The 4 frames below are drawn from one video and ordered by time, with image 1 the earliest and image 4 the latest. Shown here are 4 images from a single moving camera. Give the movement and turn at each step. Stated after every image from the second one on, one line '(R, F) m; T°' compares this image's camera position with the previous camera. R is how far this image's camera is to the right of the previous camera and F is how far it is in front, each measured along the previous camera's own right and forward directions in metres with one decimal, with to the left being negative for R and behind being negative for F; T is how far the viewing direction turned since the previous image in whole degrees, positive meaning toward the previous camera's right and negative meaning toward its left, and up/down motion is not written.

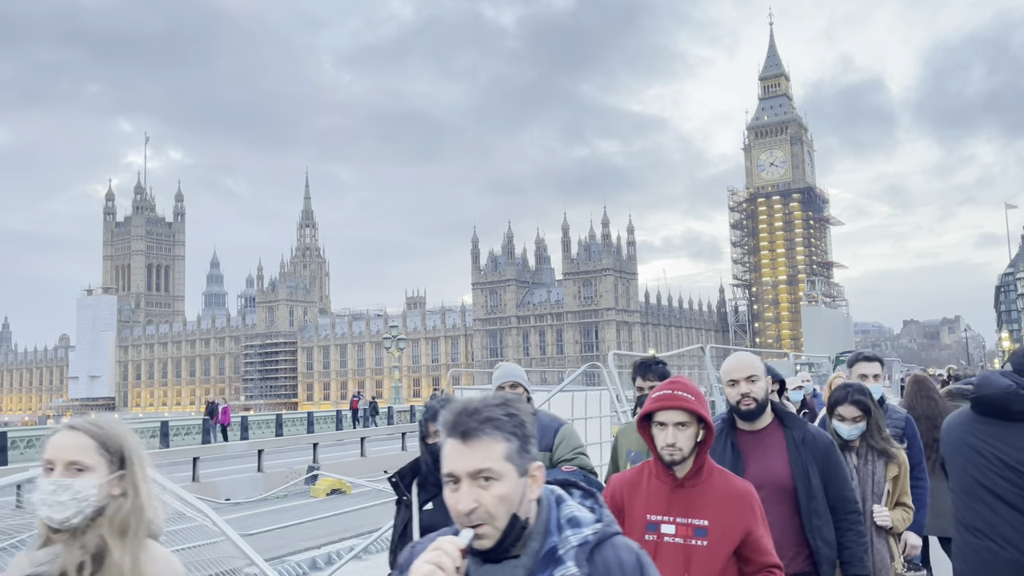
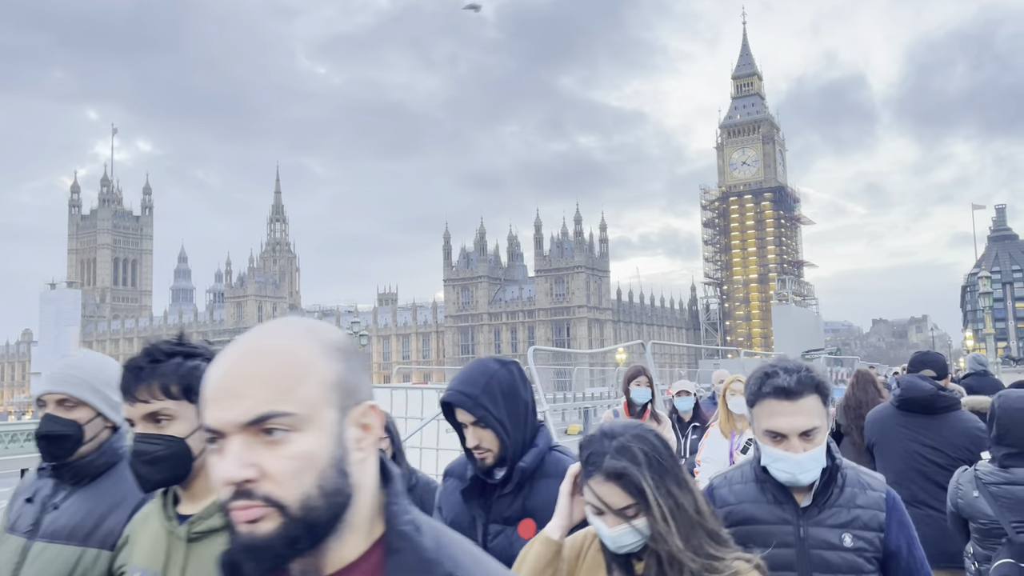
(+0.7, +0.5) m; +2°
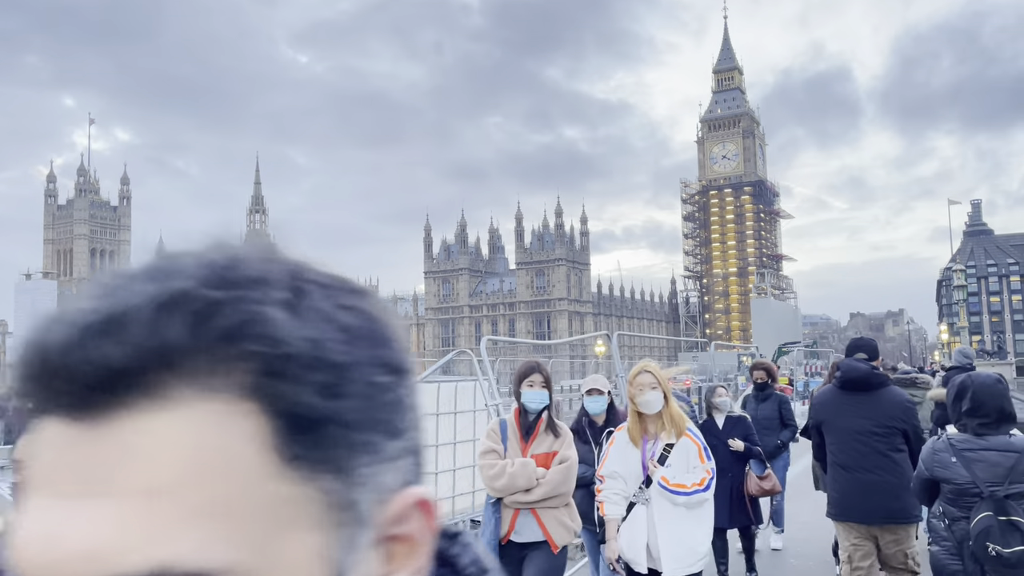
(+0.3, 0.0) m; +1°
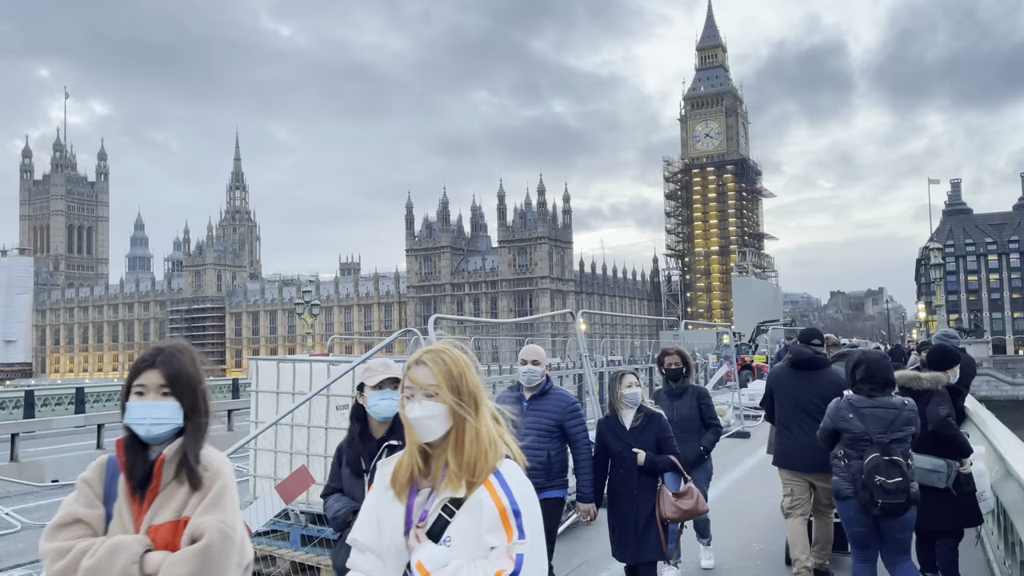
(+0.5, +0.2) m; +1°
